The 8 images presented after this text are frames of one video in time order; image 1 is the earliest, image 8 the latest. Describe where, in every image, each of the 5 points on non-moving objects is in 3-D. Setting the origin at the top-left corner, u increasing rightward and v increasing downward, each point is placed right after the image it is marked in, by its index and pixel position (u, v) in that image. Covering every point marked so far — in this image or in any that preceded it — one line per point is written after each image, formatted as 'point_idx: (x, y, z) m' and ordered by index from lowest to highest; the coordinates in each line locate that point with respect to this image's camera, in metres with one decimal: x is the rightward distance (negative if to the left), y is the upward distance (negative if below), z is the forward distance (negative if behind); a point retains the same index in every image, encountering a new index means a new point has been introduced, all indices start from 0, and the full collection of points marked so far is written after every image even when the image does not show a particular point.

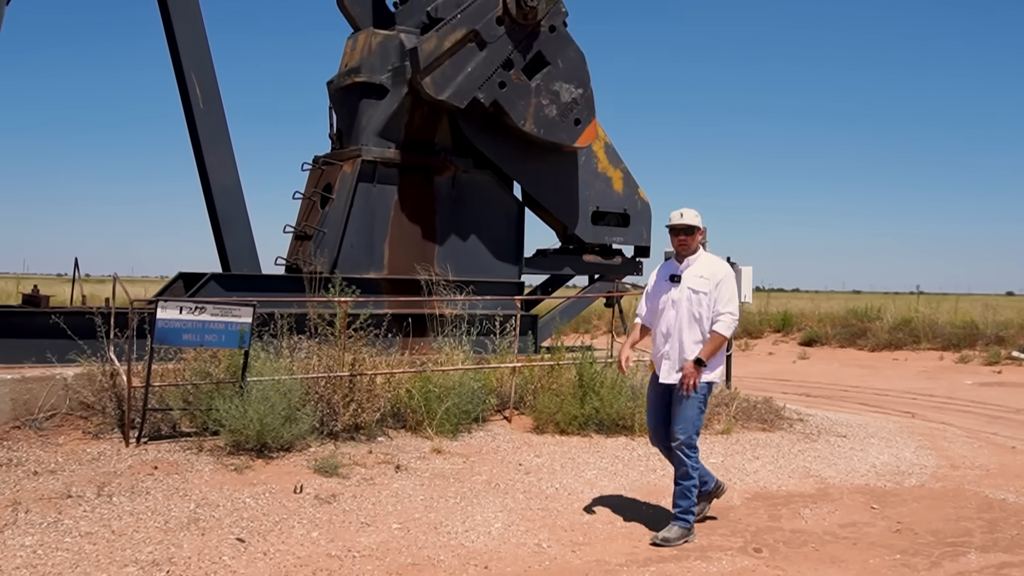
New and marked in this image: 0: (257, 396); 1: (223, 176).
0: (-1.7, -0.7, +6.7) m
1: (-2.4, +0.9, +8.3) m
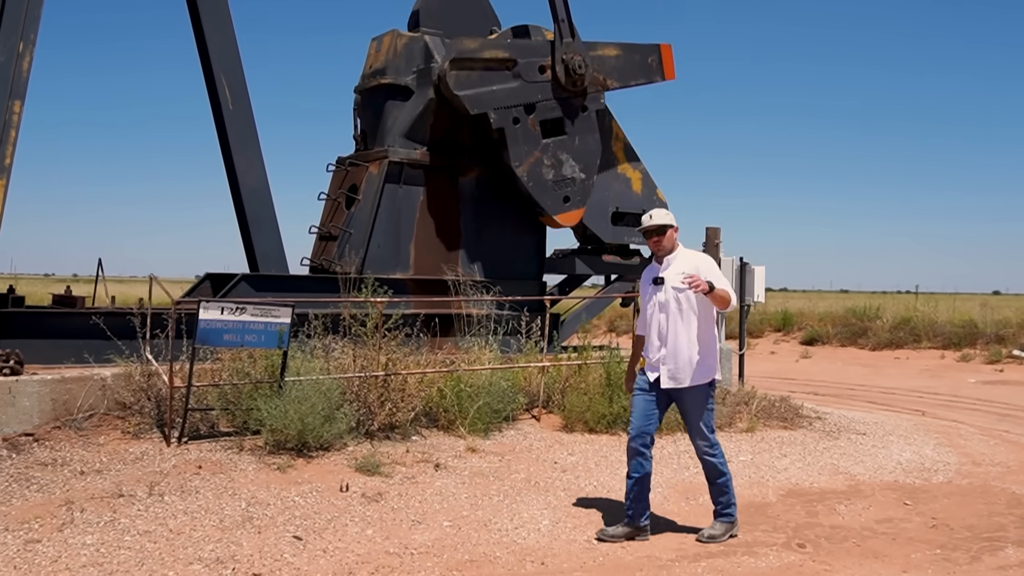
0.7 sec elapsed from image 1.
0: (-1.4, -0.7, +6.7) m
1: (-2.2, +0.9, +8.4) m
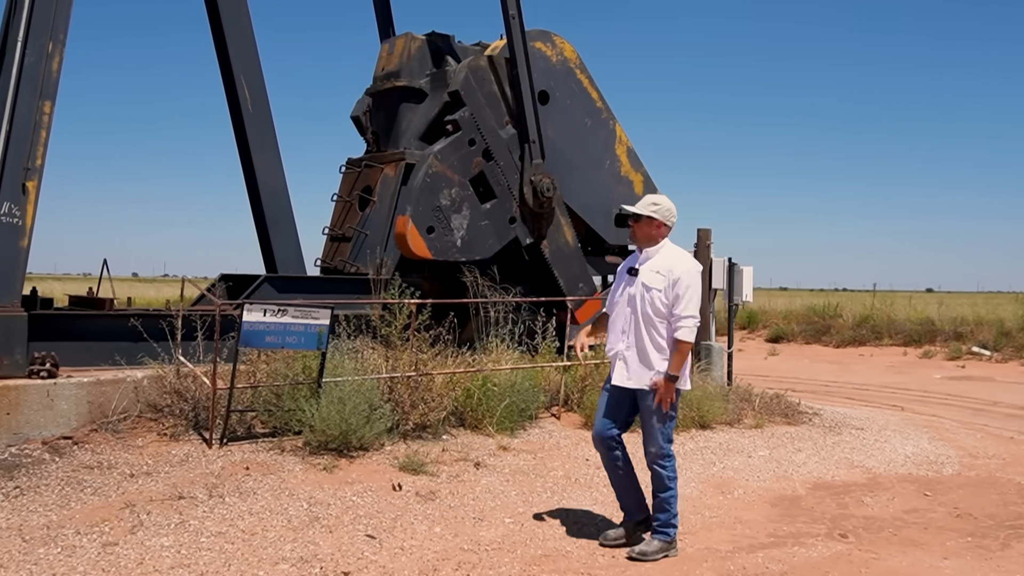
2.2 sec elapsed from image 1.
0: (-1.2, -0.7, +6.8) m
1: (-2.0, +0.9, +8.4) m
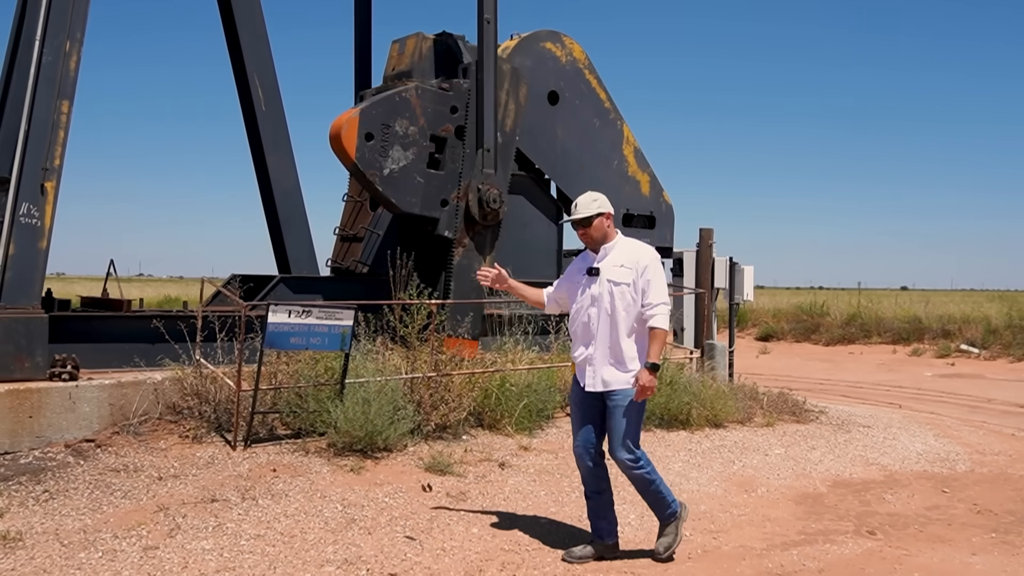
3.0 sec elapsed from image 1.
0: (-1.0, -0.7, +6.8) m
1: (-1.9, +0.9, +8.4) m
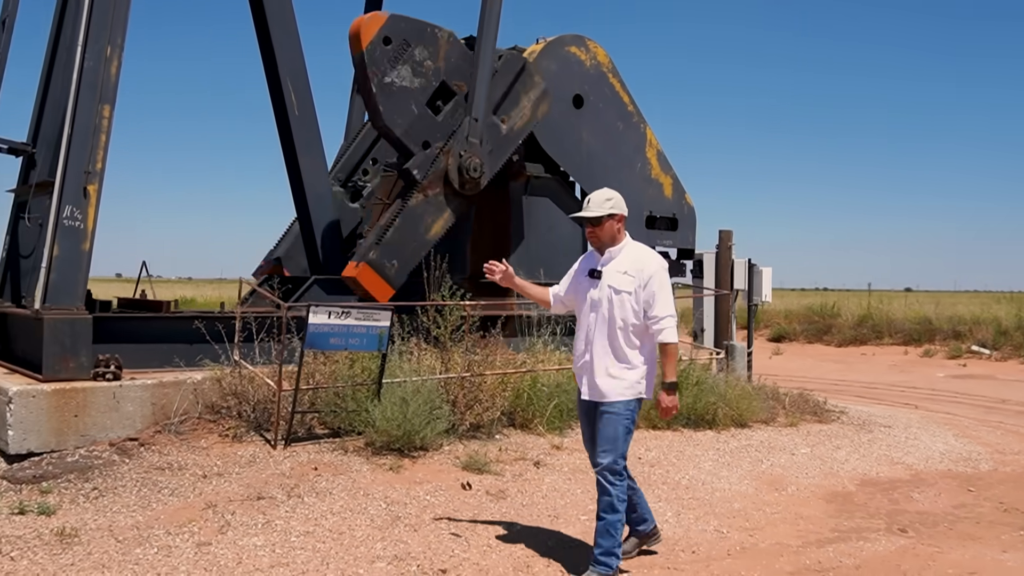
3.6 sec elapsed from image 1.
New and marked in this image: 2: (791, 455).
0: (-0.8, -0.8, +6.9) m
1: (-1.7, +0.9, +8.5) m
2: (+2.2, -1.3, +7.8) m
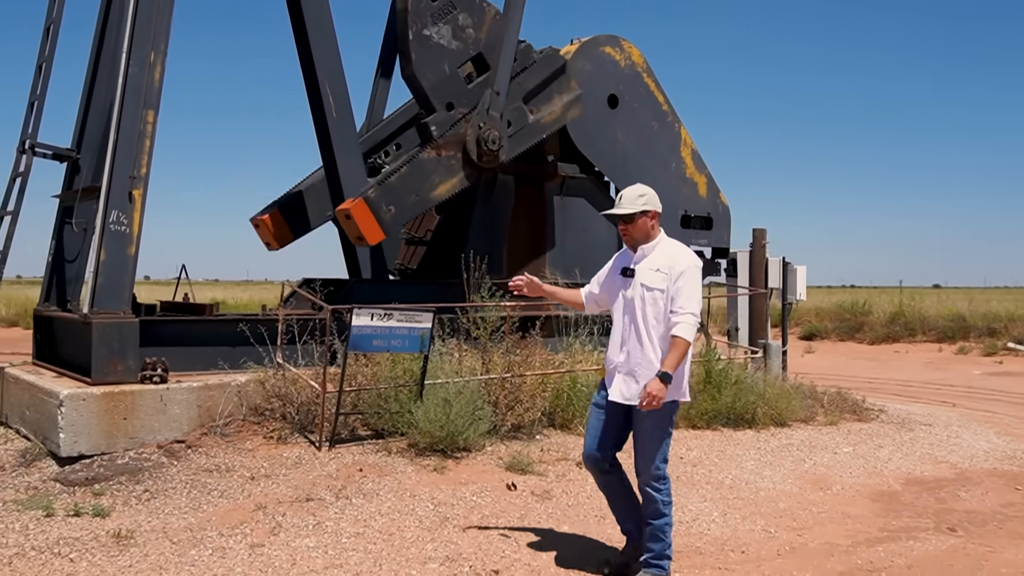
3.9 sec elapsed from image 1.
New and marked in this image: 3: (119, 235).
0: (-0.5, -0.8, +6.9) m
1: (-1.3, +0.9, +8.5) m
2: (+2.5, -1.3, +7.7) m
3: (-2.7, +0.4, +6.9) m
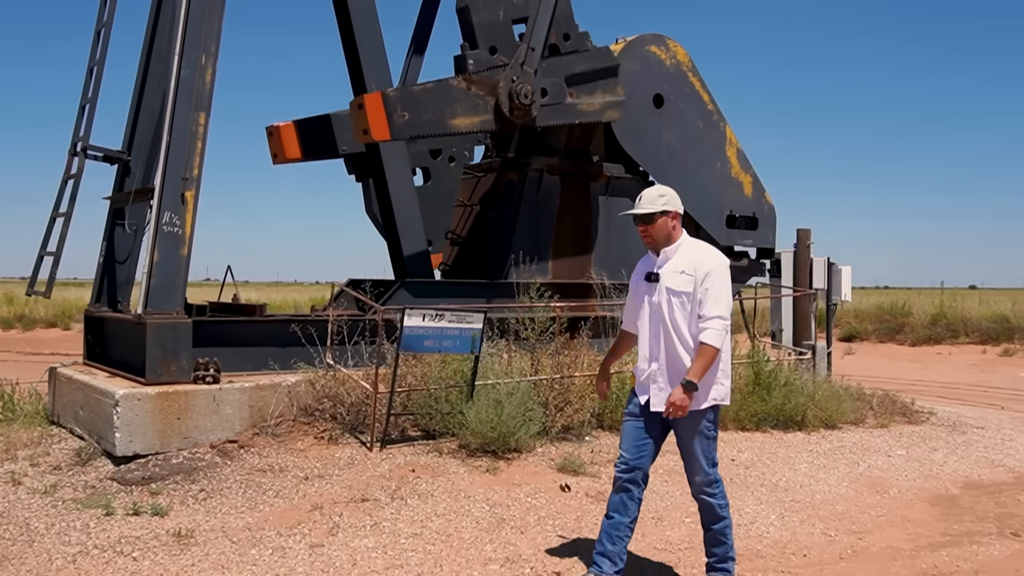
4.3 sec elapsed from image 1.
0: (-0.1, -0.8, +6.9) m
1: (-1.0, +0.9, +8.5) m
2: (+2.9, -1.3, +7.6) m
3: (-2.3, +0.4, +6.9) m
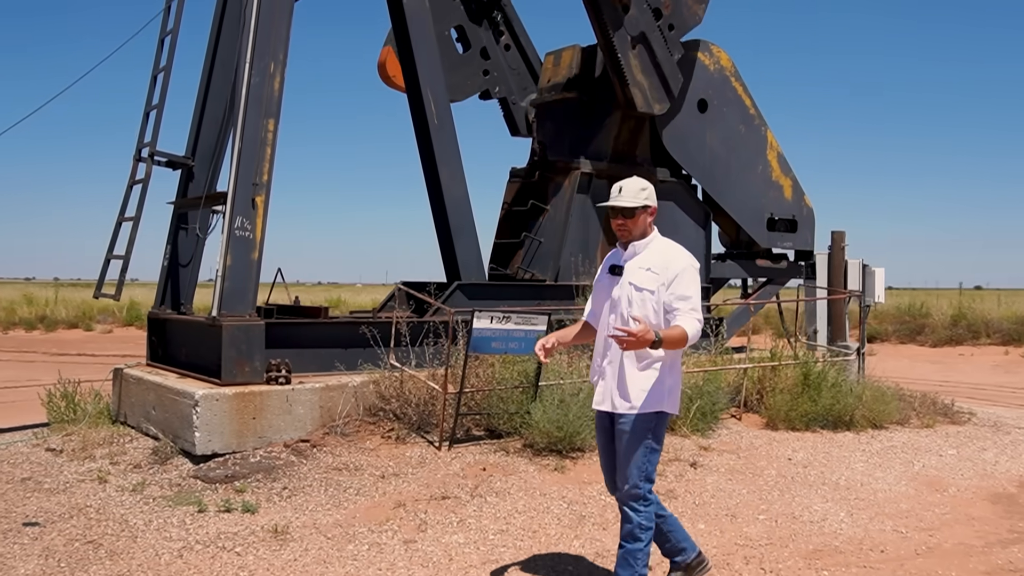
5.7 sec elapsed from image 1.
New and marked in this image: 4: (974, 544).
0: (+0.3, -0.8, +7.0) m
1: (-0.5, +0.8, +8.7) m
2: (+3.3, -1.3, +7.8) m
3: (-1.9, +0.3, +7.0) m
4: (+2.6, -1.4, +5.6) m
